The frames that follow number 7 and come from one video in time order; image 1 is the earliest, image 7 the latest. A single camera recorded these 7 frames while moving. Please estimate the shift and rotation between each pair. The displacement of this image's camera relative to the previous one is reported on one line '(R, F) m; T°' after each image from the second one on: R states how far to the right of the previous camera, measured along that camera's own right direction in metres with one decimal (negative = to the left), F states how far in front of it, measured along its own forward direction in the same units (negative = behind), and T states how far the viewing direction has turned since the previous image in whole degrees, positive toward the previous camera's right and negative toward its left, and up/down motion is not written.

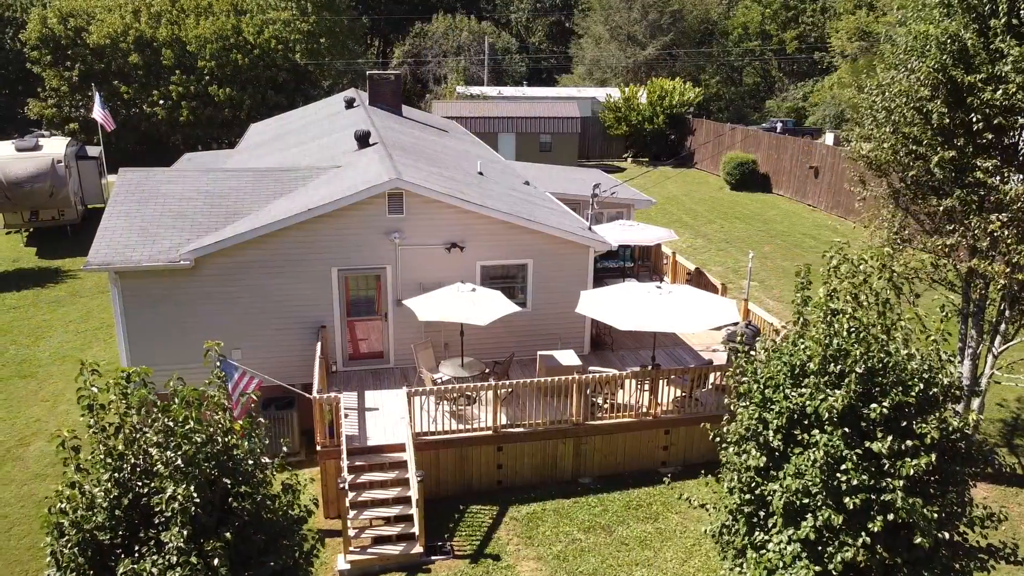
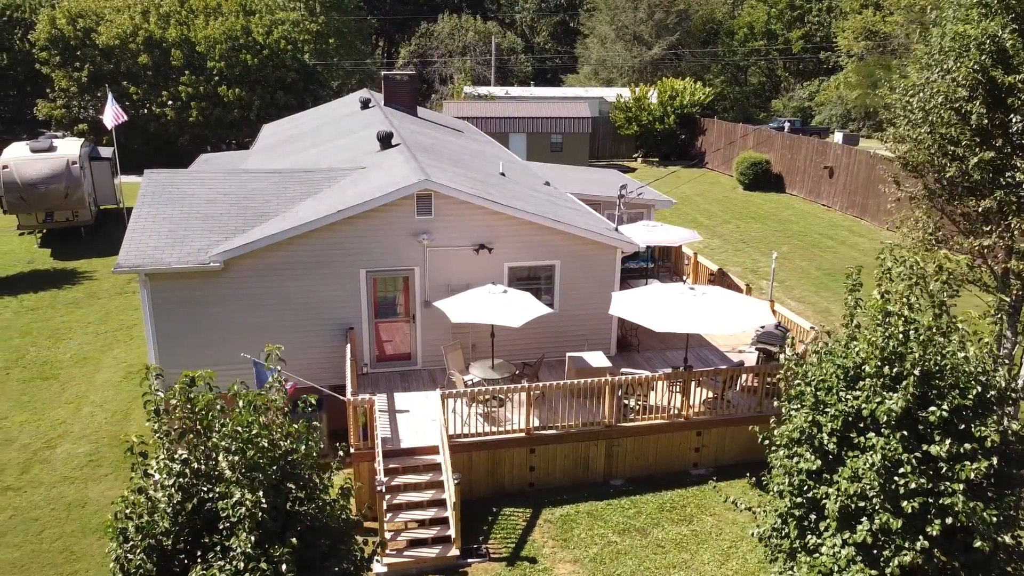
(-0.5, 0.0) m; 0°
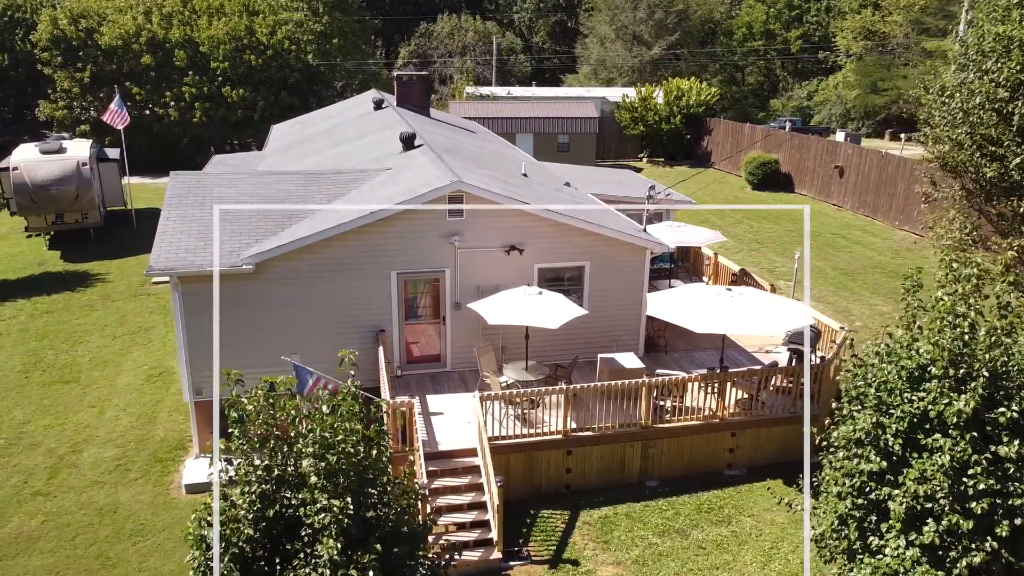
(-0.6, 0.0) m; +1°
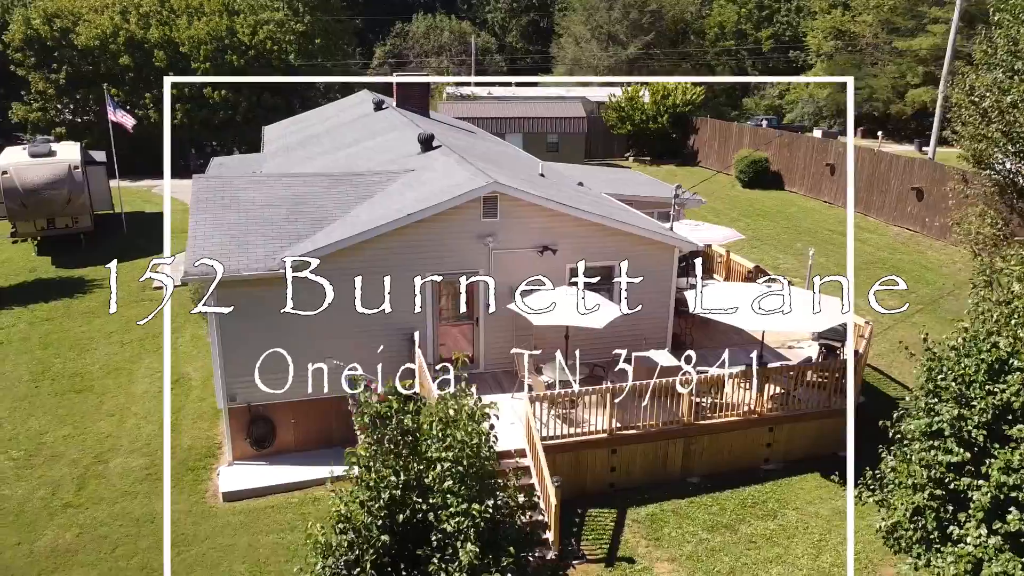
(-1.1, 0.0) m; +3°
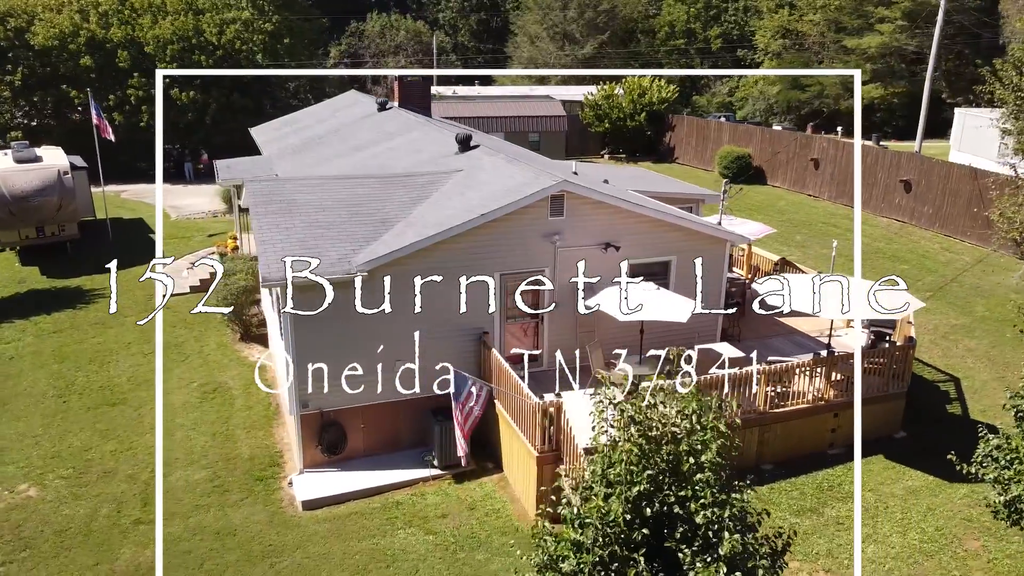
(-2.1, 0.0) m; +5°
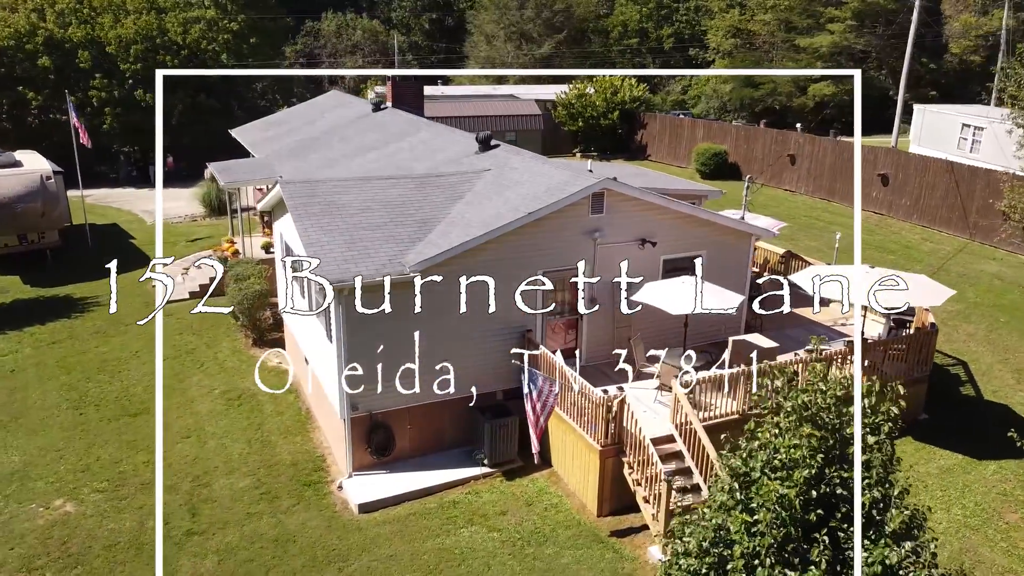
(-1.6, -0.1) m; +4°
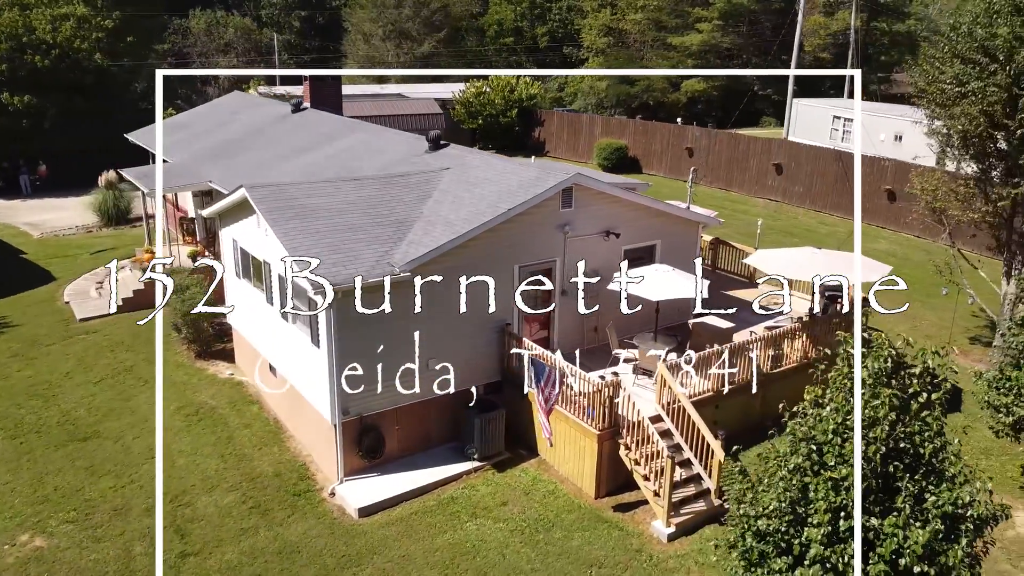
(-1.8, -0.1) m; +9°
